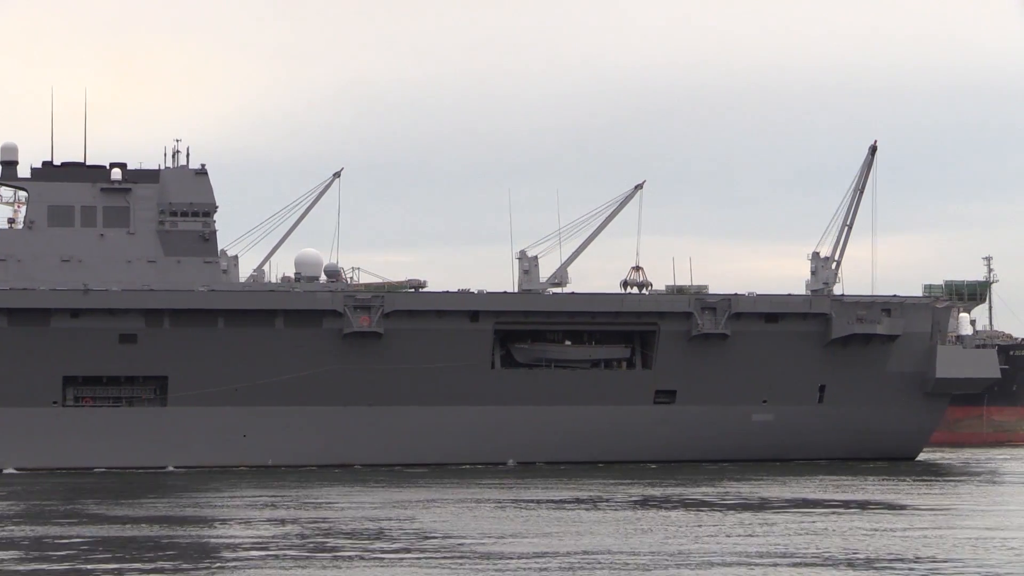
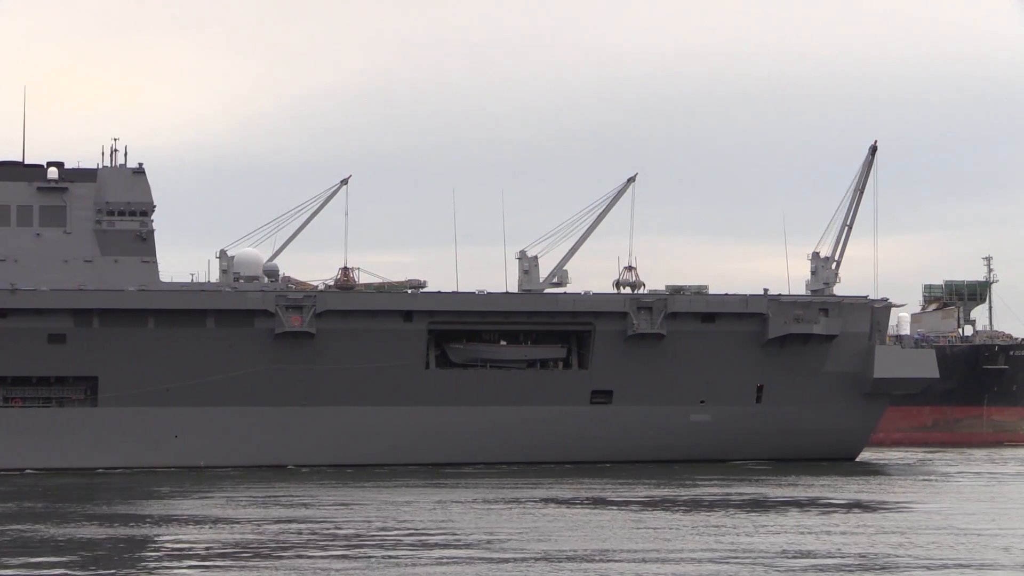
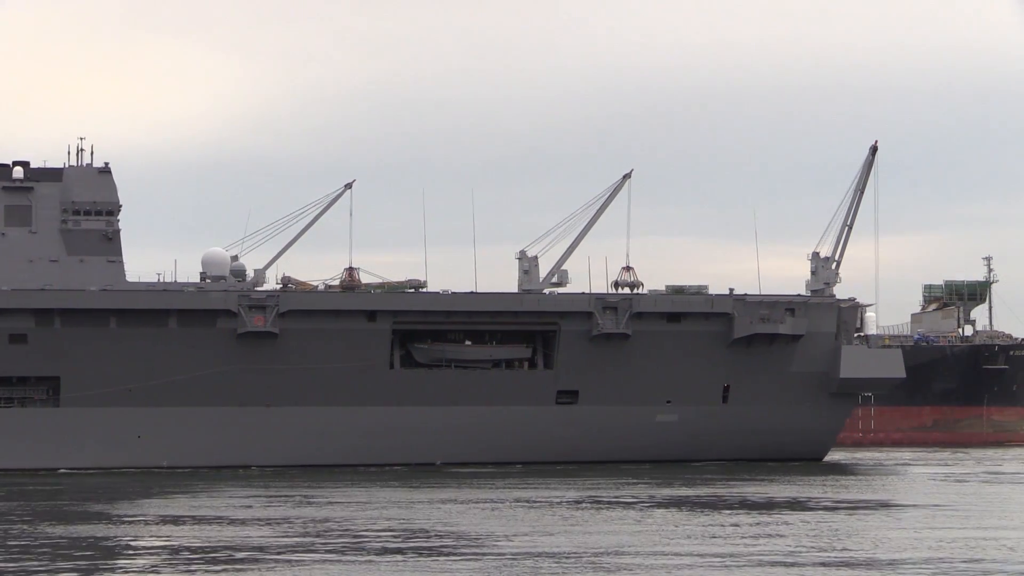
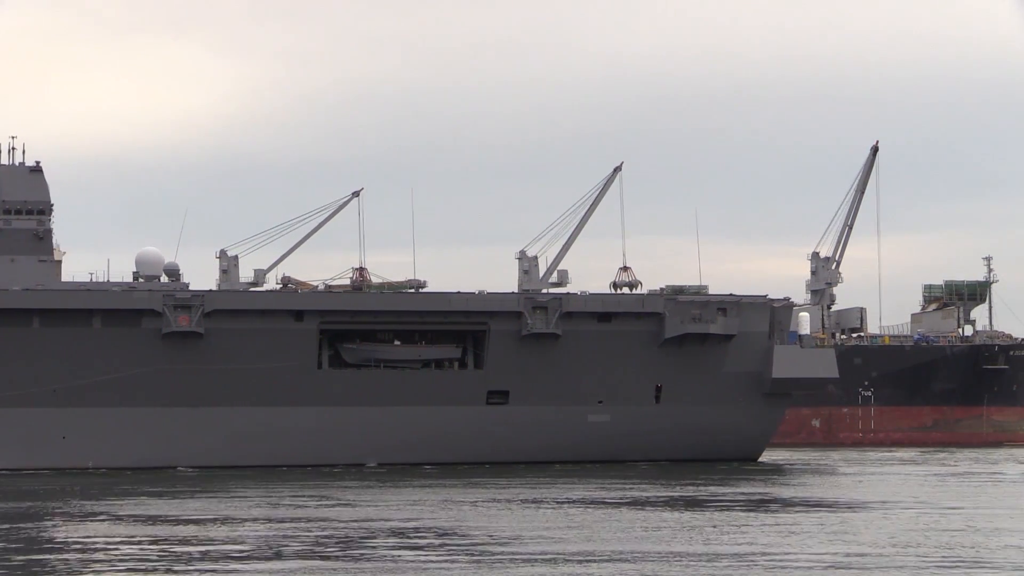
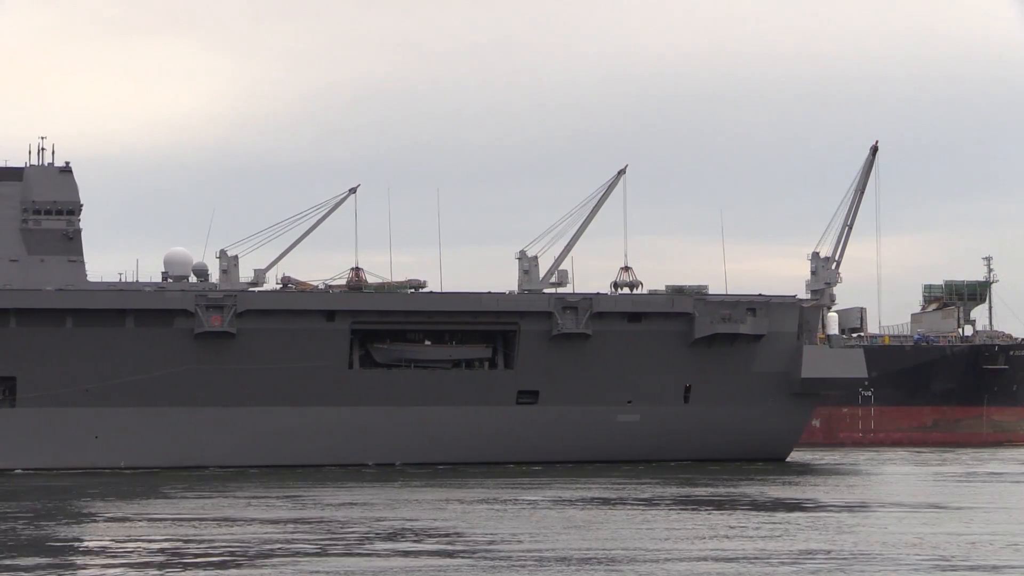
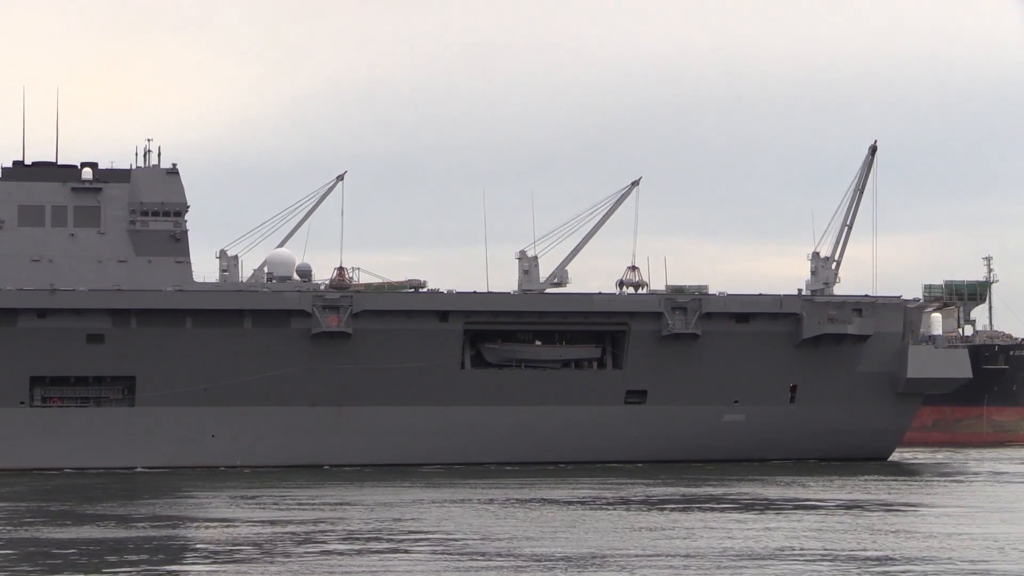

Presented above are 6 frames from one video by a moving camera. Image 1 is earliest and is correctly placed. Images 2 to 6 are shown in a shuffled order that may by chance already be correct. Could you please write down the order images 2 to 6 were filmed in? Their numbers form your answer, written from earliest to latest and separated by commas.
6, 2, 3, 5, 4
